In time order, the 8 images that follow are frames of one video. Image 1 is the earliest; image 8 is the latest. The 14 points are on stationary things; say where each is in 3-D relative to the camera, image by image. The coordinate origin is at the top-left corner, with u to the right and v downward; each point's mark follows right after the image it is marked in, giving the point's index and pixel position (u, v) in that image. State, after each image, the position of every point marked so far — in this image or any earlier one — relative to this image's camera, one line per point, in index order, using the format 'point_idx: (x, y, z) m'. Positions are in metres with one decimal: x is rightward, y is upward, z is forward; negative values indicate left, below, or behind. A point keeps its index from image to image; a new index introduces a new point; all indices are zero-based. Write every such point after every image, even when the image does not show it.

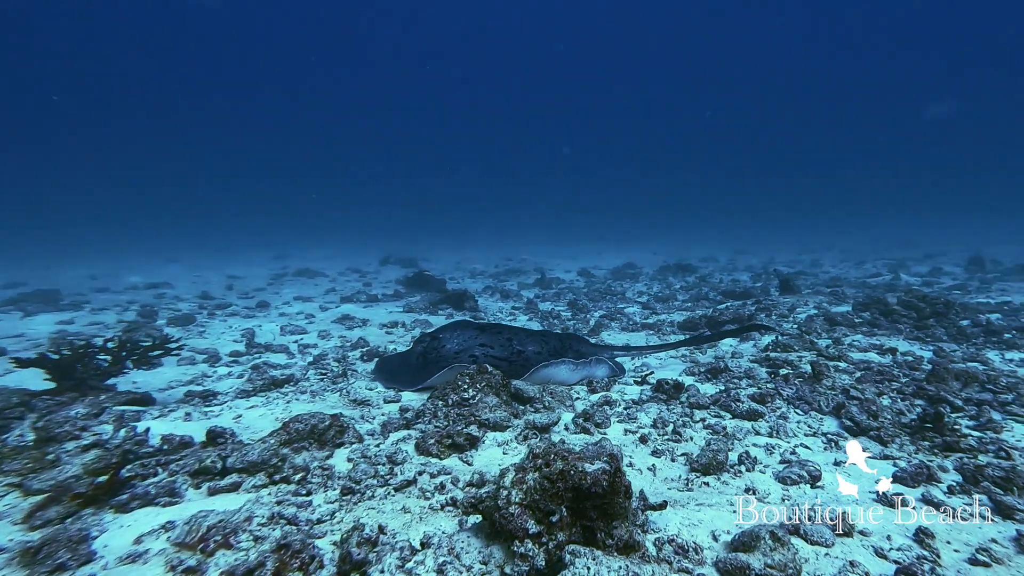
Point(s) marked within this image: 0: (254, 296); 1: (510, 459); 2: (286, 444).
0: (-12.4, -0.4, +19.4) m
1: (0.0, -1.6, +3.7) m
2: (-2.1, -1.5, +4.0) m
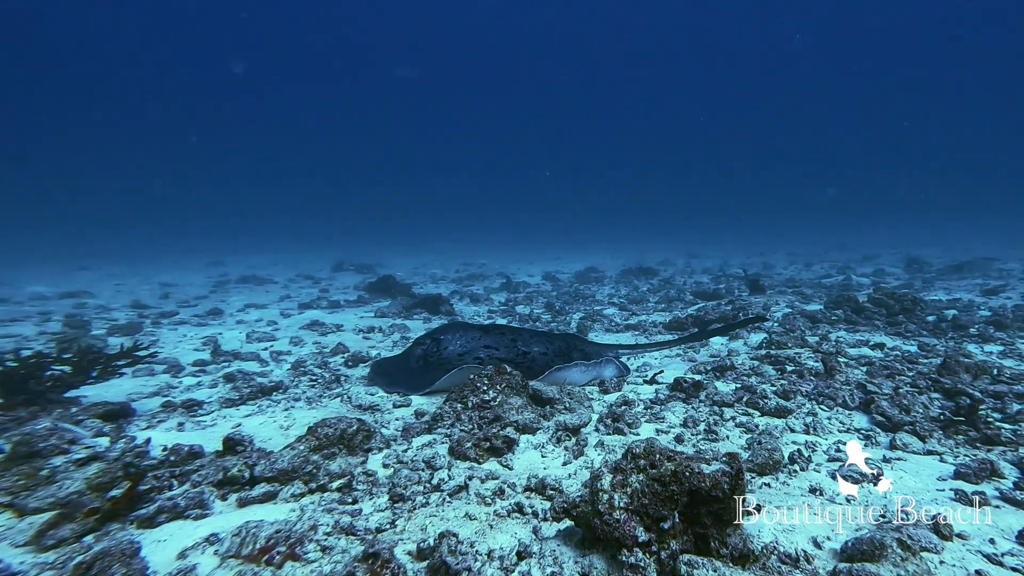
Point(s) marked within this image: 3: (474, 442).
0: (-13.7, -0.7, +17.8) m
1: (+0.3, -1.6, +3.6) m
2: (-1.8, -1.5, +3.6) m
3: (-0.4, -1.5, +3.7) m
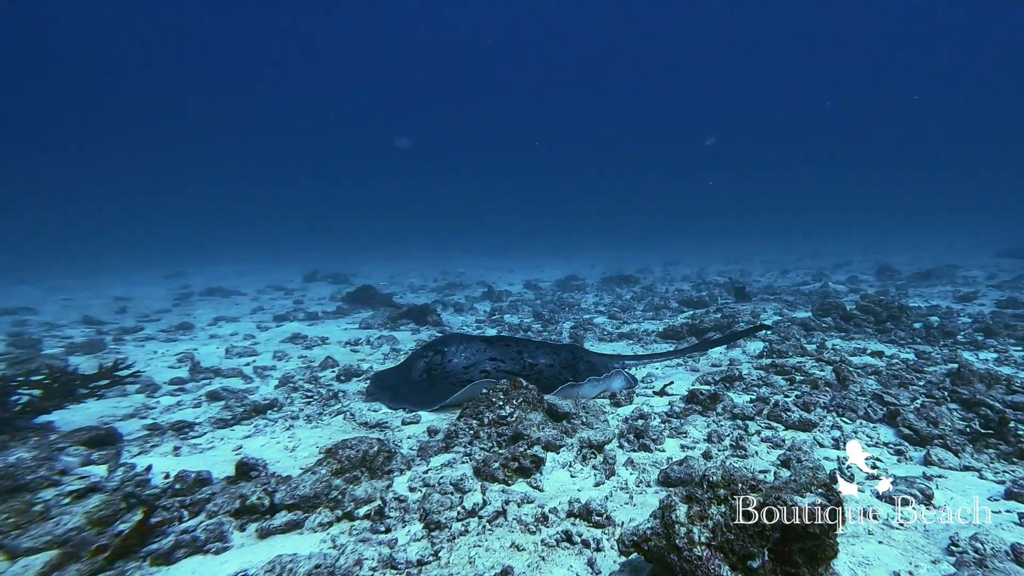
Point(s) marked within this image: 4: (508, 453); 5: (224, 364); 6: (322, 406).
0: (-14.3, -1.2, +16.9) m
1: (+0.6, -1.7, +3.5) m
2: (-1.5, -1.6, +3.4) m
3: (-0.1, -1.6, +3.6) m
4: (0.0, -1.6, +3.7) m
5: (-6.6, -1.7, +9.1) m
6: (-2.9, -1.8, +6.2) m
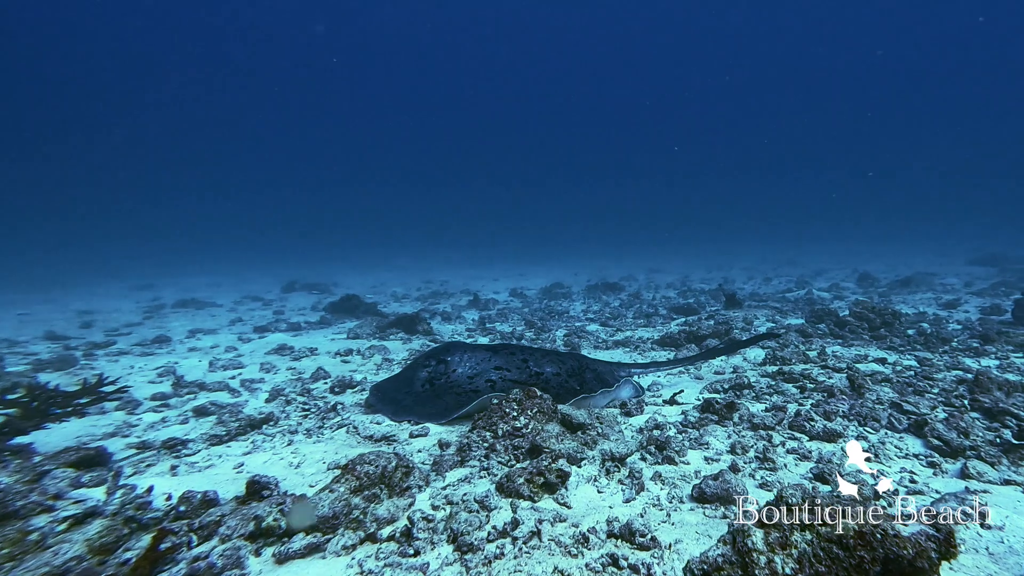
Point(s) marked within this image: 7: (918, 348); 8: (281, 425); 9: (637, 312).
0: (-14.7, -1.6, +16.0) m
1: (+0.9, -1.8, +3.4) m
2: (-1.3, -1.7, +3.2) m
3: (+0.1, -1.7, +3.5) m
4: (+0.2, -1.6, +3.6) m
5: (-6.6, -1.9, +8.7) m
6: (-2.8, -2.0, +5.9) m
7: (+5.7, -0.8, +5.6) m
8: (-3.3, -2.0, +5.7) m
9: (+4.7, -0.9, +15.2) m
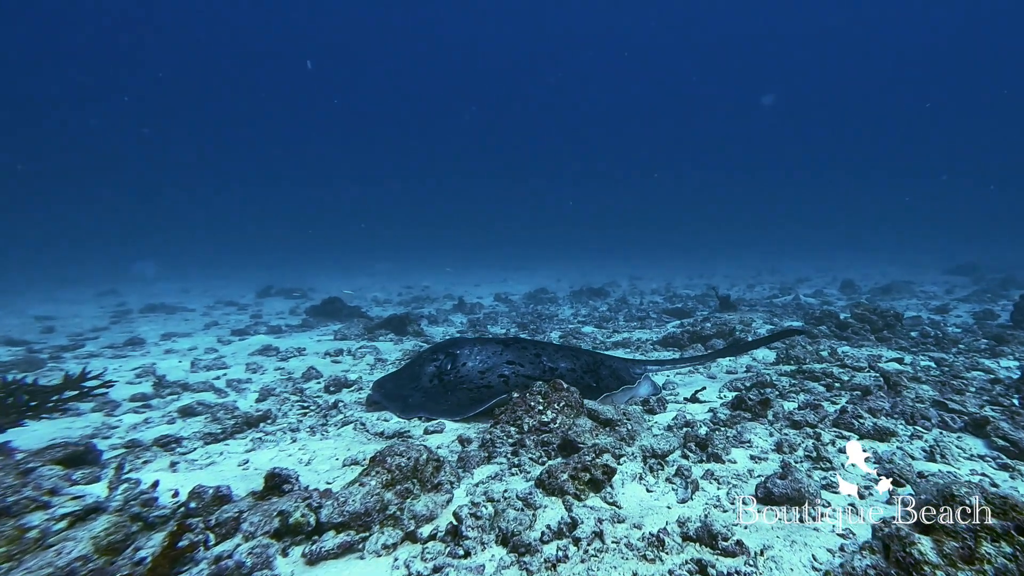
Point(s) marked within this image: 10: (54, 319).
0: (-15.1, -1.5, +15.0) m
1: (+1.2, -1.6, +3.3) m
2: (-0.9, -1.5, +3.0) m
3: (+0.5, -1.5, +3.3) m
4: (+0.5, -1.5, +3.4) m
5: (-6.5, -1.8, +8.1) m
6: (-2.6, -1.8, +5.6) m
7: (+5.9, -0.8, +5.7) m
8: (-3.1, -1.8, +5.3) m
9: (+4.4, -1.0, +15.2) m
10: (-21.7, -1.1, +19.0) m
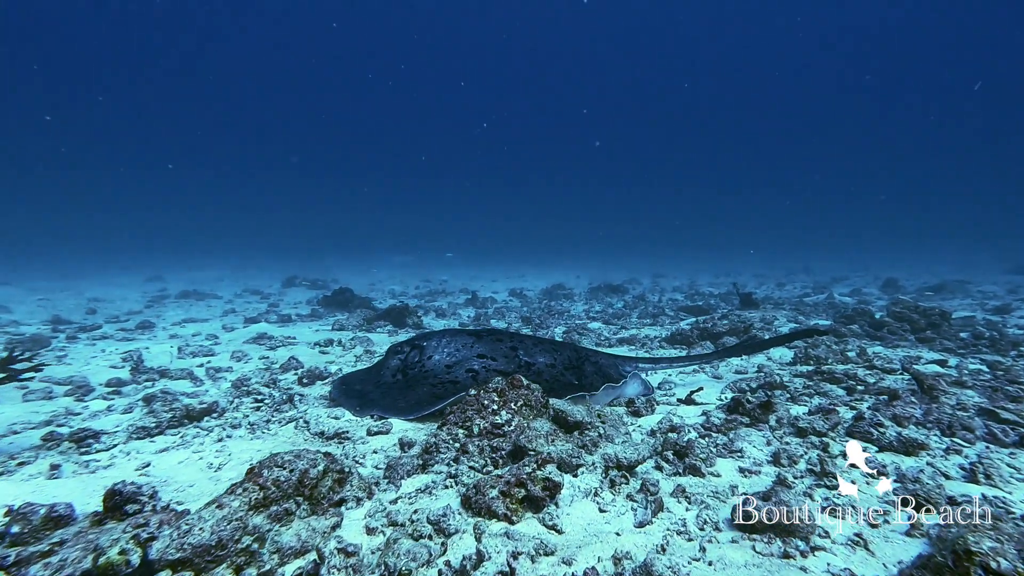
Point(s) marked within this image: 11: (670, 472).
0: (-14.8, -1.0, +15.2) m
1: (+0.7, -1.5, +2.5) m
2: (-1.5, -1.3, +2.3) m
3: (-0.1, -1.3, +2.6) m
4: (0.0, -1.3, +2.7) m
5: (-6.8, -1.5, +7.8) m
6: (-3.0, -1.6, +5.1) m
7: (+5.5, -0.7, +4.7) m
8: (-3.5, -1.6, +4.8) m
9: (+4.6, -0.9, +14.2) m
10: (-21.2, -0.5, +19.6) m
11: (+1.2, -1.4, +3.0) m
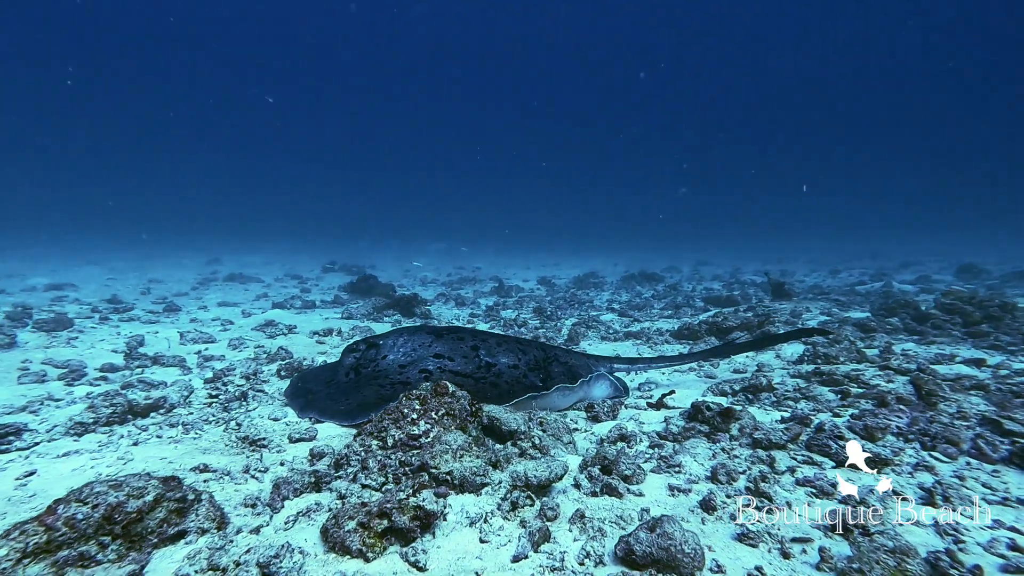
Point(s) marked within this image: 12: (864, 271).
0: (-14.2, -0.5, +16.2) m
1: (-0.2, -1.5, +1.9) m
2: (-2.3, -1.3, +2.0) m
3: (-0.9, -1.4, +2.1) m
4: (-0.8, -1.3, +2.1) m
5: (-7.0, -1.2, +8.0) m
6: (-3.5, -1.5, +4.8) m
7: (+4.9, -0.7, +3.5) m
8: (-4.0, -1.5, +4.7) m
9: (+5.1, -0.5, +13.1) m
10: (-20.0, +0.3, +21.3) m
11: (+0.4, -1.4, +2.3) m
12: (+12.9, +0.6, +14.8) m
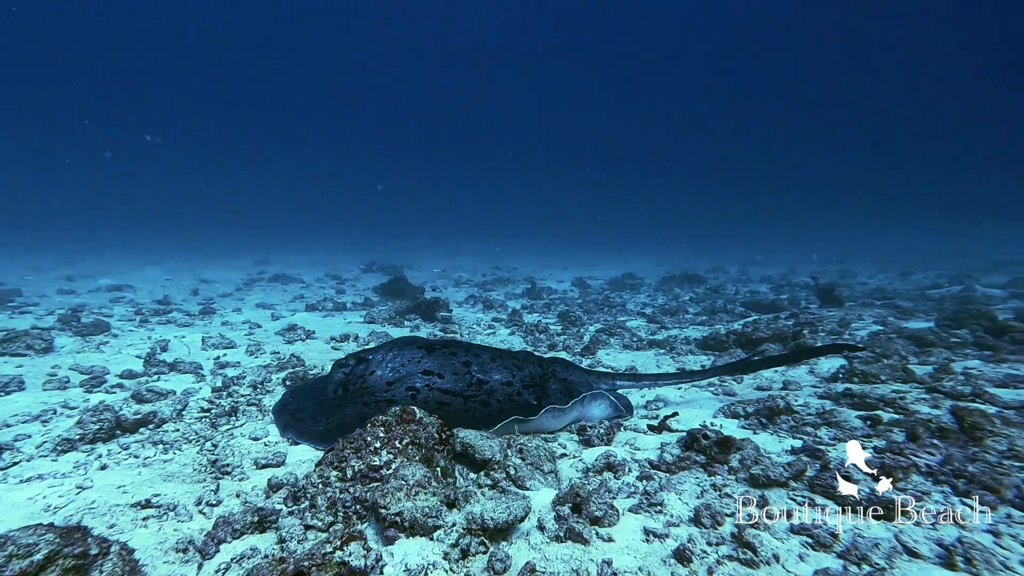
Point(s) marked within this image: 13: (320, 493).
0: (-13.0, -0.6, +17.0) m
1: (-0.5, -1.6, +1.4) m
2: (-2.6, -1.4, +1.7) m
3: (-1.2, -1.5, +1.7) m
4: (-1.1, -1.4, +1.7) m
5: (-6.7, -1.4, +8.2) m
6: (-3.6, -1.6, +4.7) m
7: (+4.7, -0.8, +2.5) m
8: (-4.0, -1.6, +4.5) m
9: (+5.8, -0.6, +12.1) m
10: (-18.4, +0.2, +22.7) m
11: (+0.1, -1.5, +1.8) m
12: (+13.7, +0.5, +13.0) m
13: (-1.4, -1.5, +2.6) m
